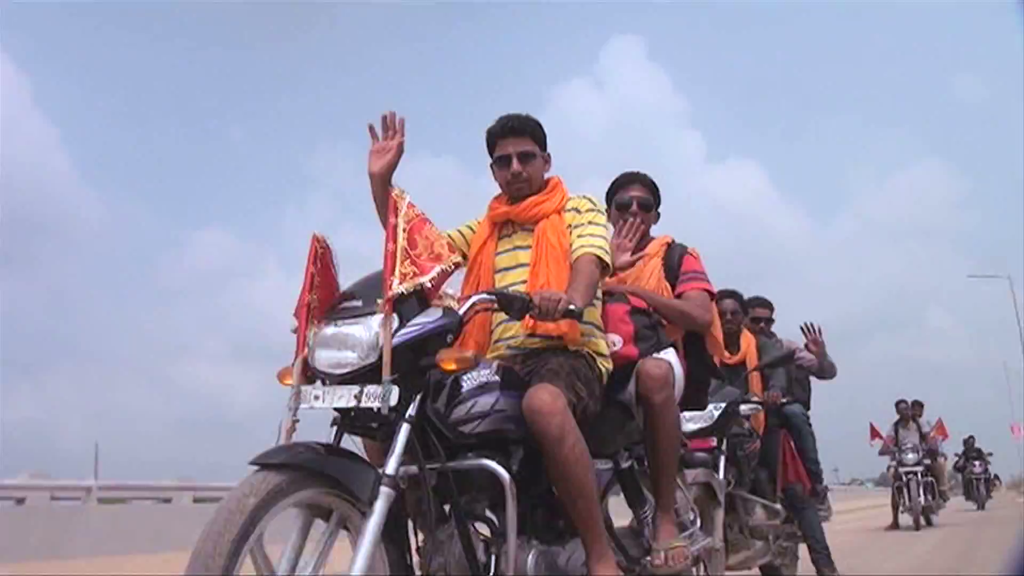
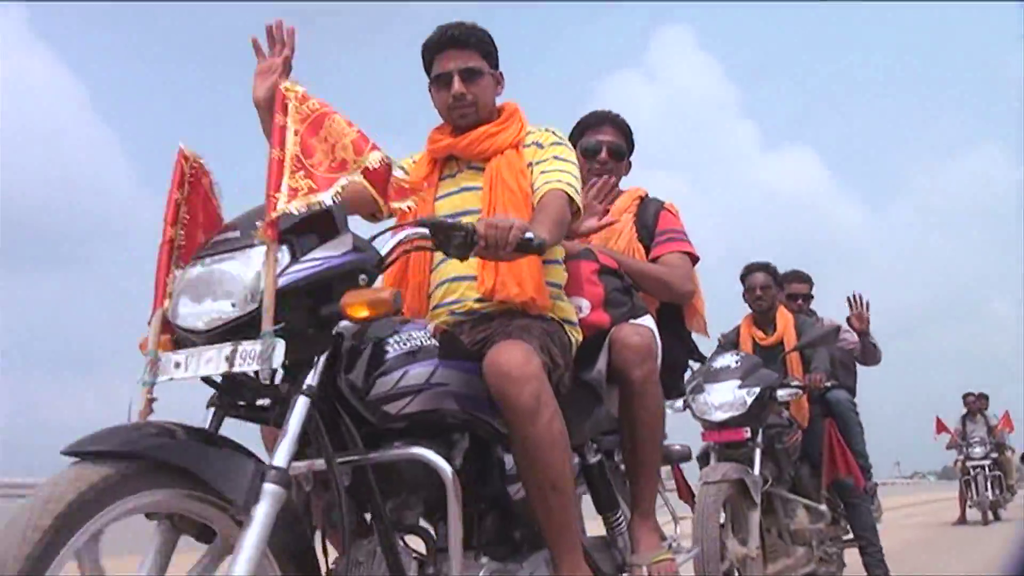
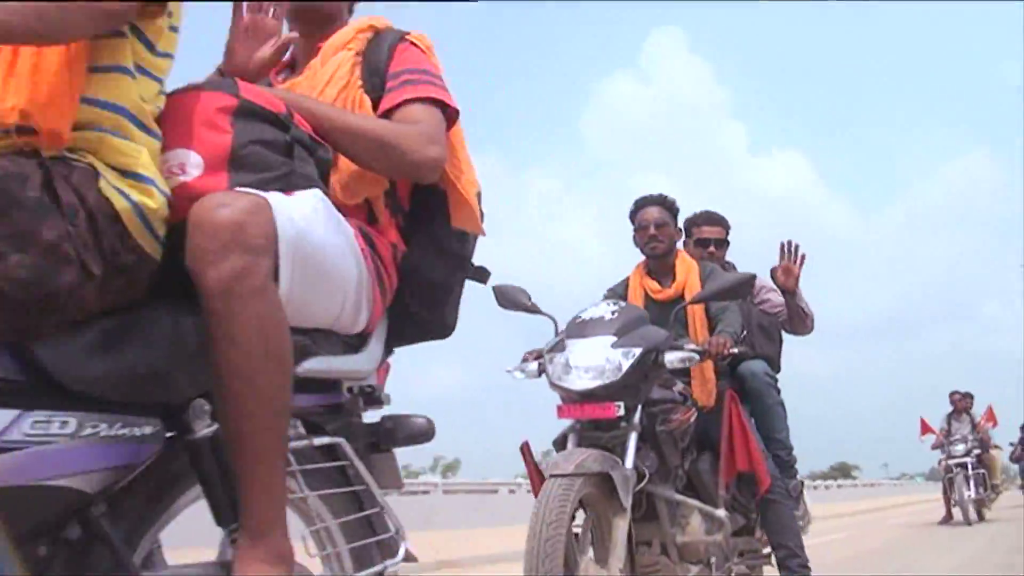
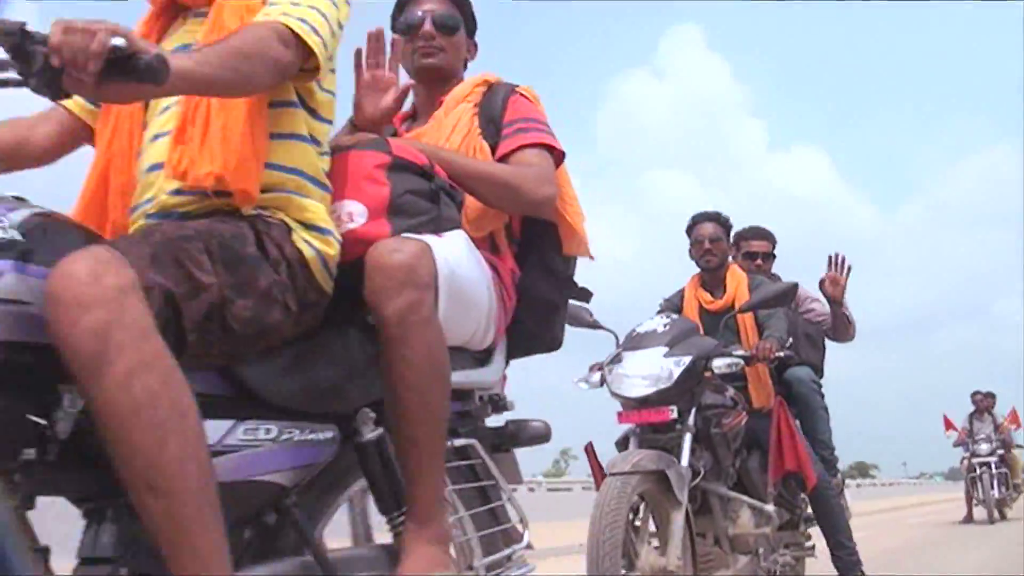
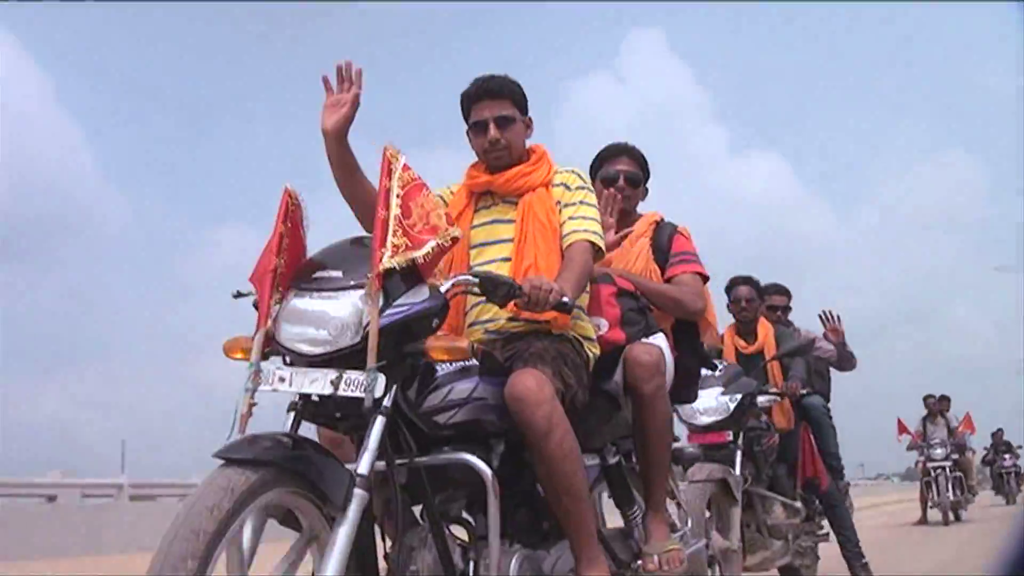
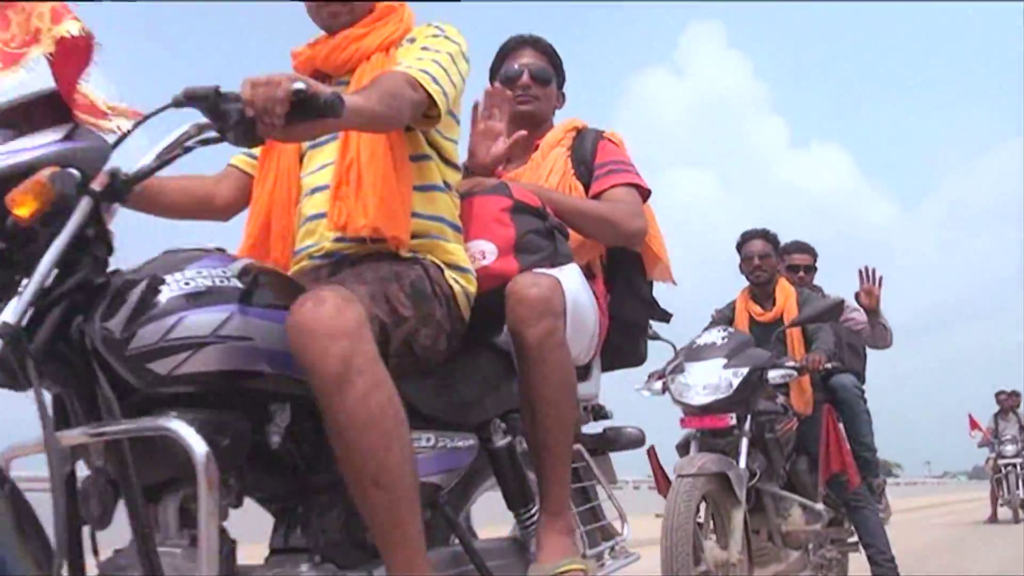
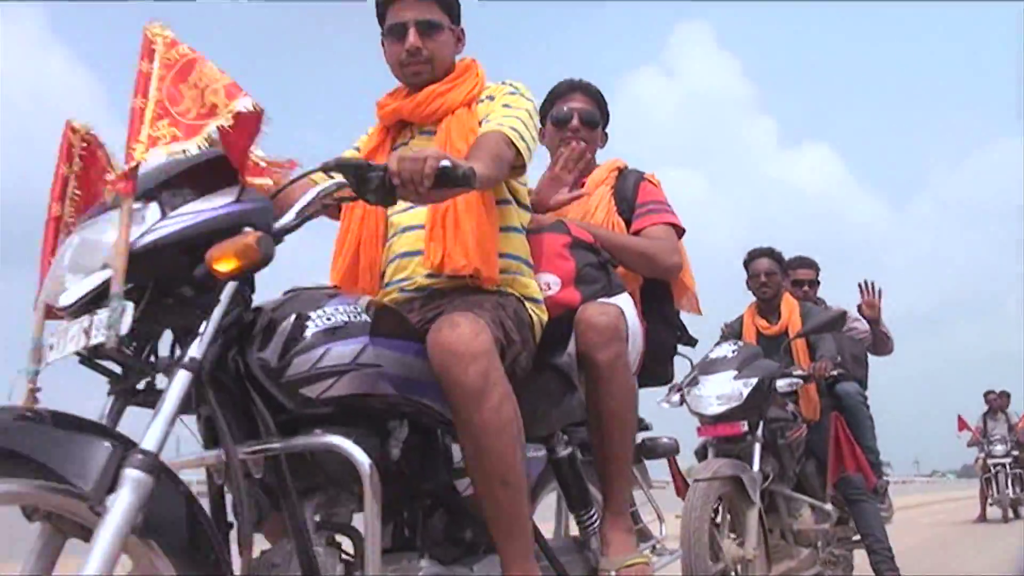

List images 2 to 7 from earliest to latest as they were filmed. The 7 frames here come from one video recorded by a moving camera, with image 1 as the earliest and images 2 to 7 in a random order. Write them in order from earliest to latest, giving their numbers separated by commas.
5, 2, 7, 6, 4, 3
